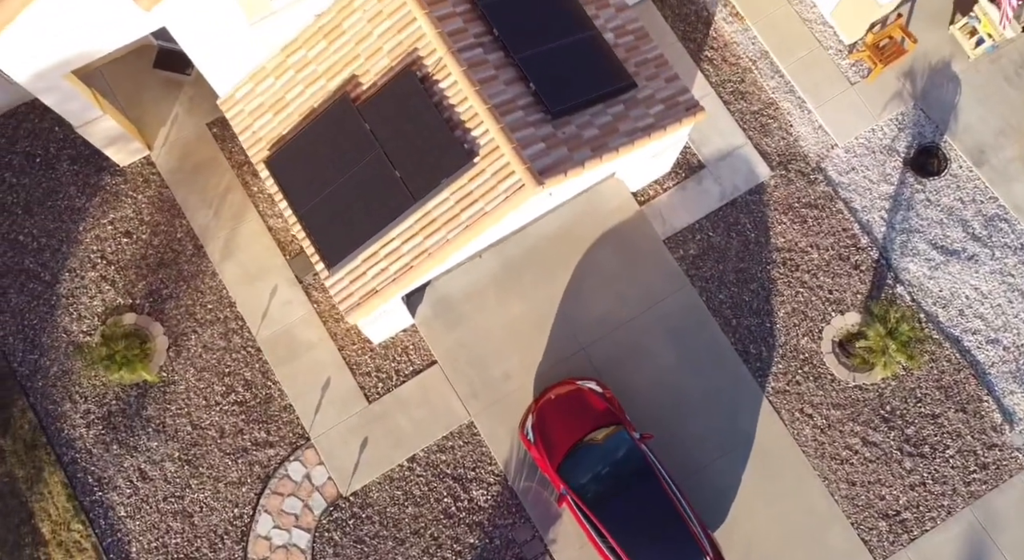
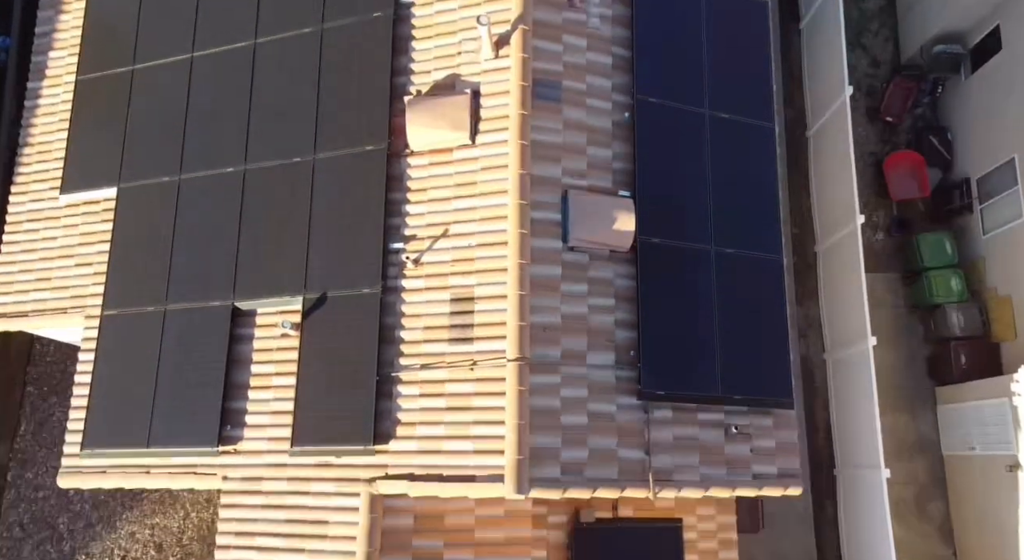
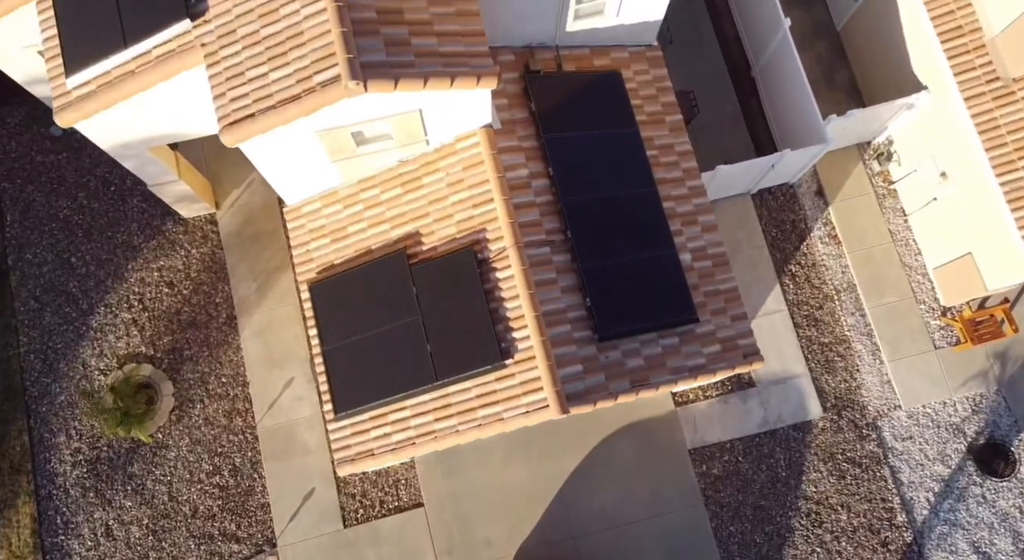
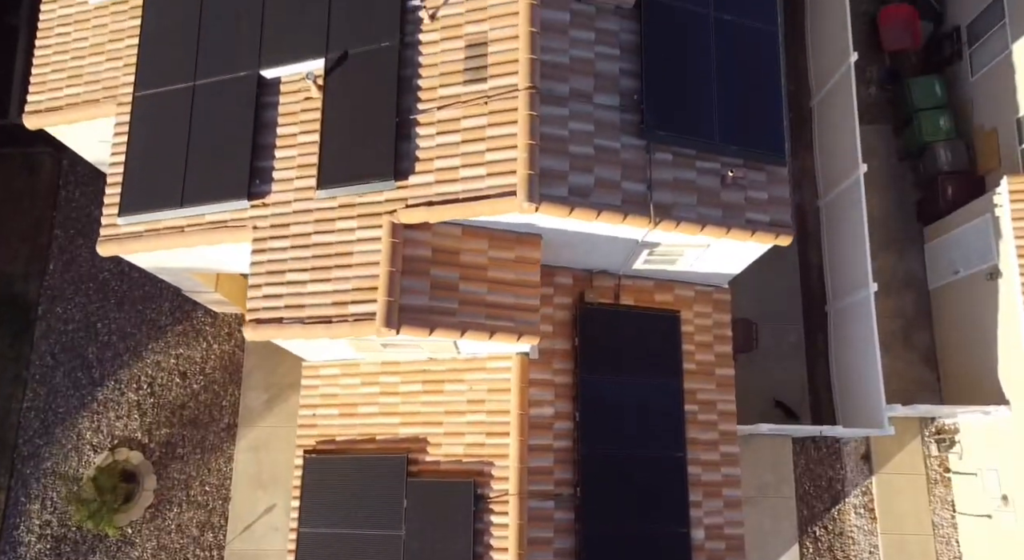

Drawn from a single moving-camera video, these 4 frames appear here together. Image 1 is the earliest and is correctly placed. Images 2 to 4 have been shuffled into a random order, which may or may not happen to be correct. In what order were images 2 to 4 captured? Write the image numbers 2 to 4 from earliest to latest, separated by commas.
3, 4, 2
